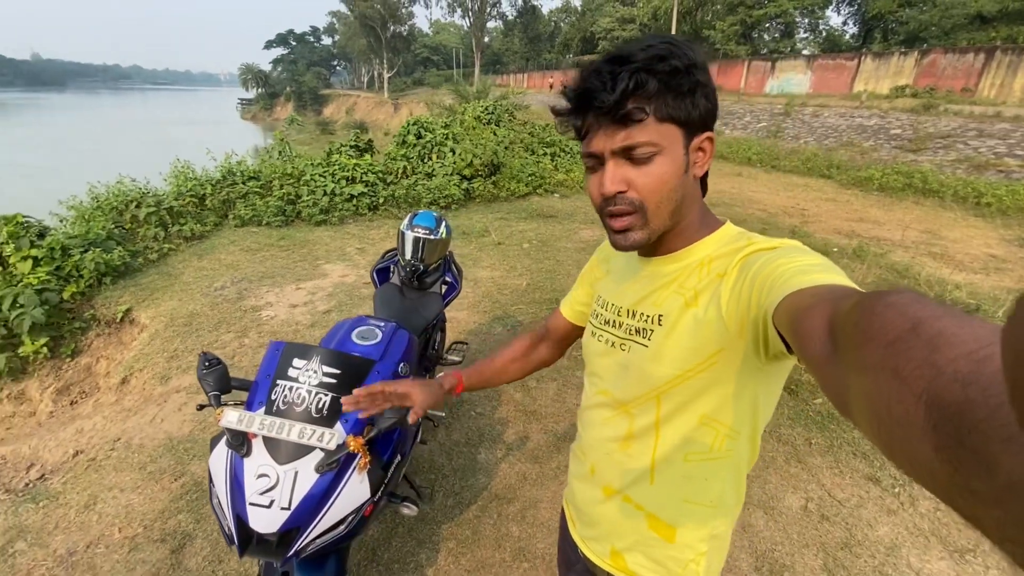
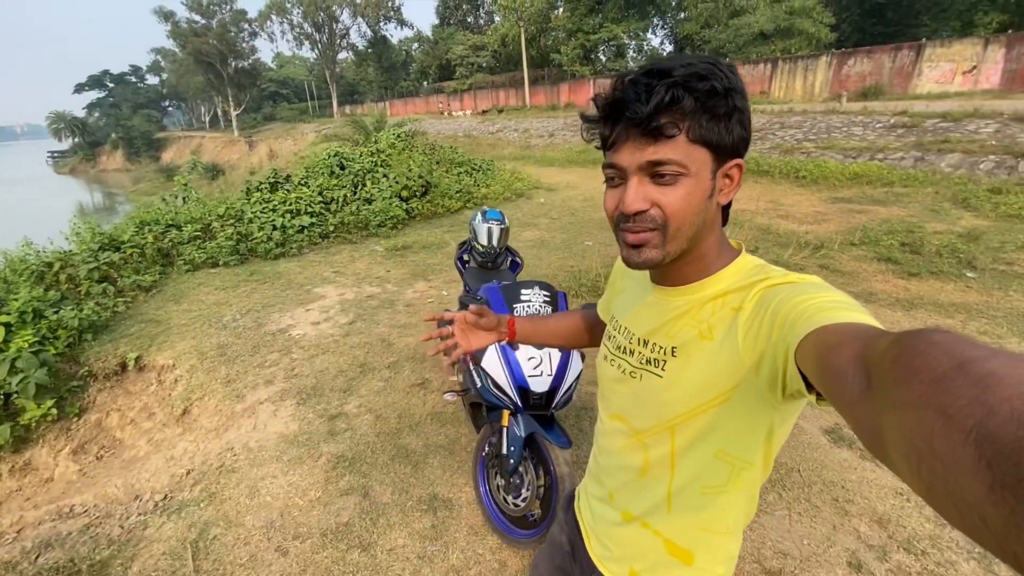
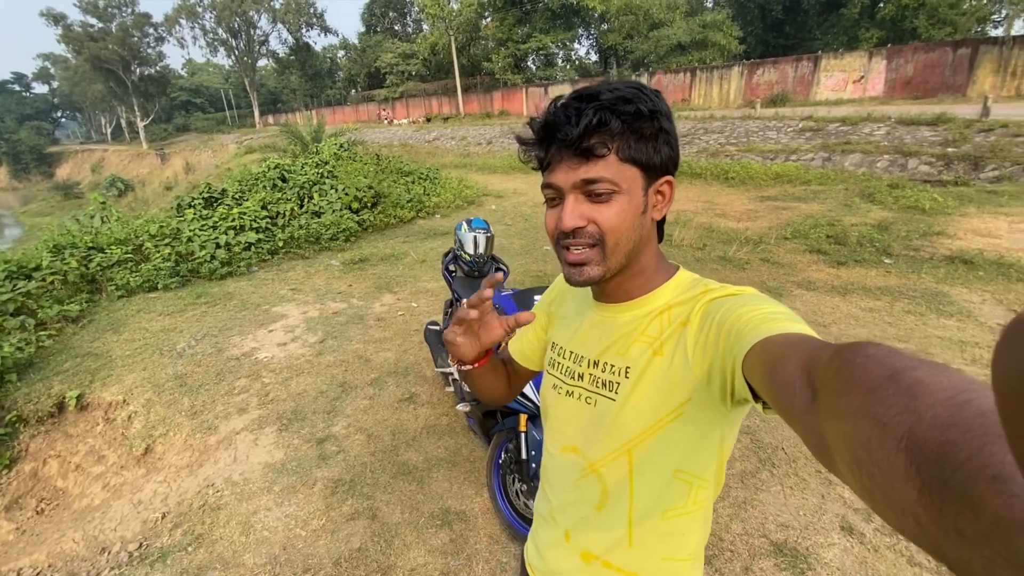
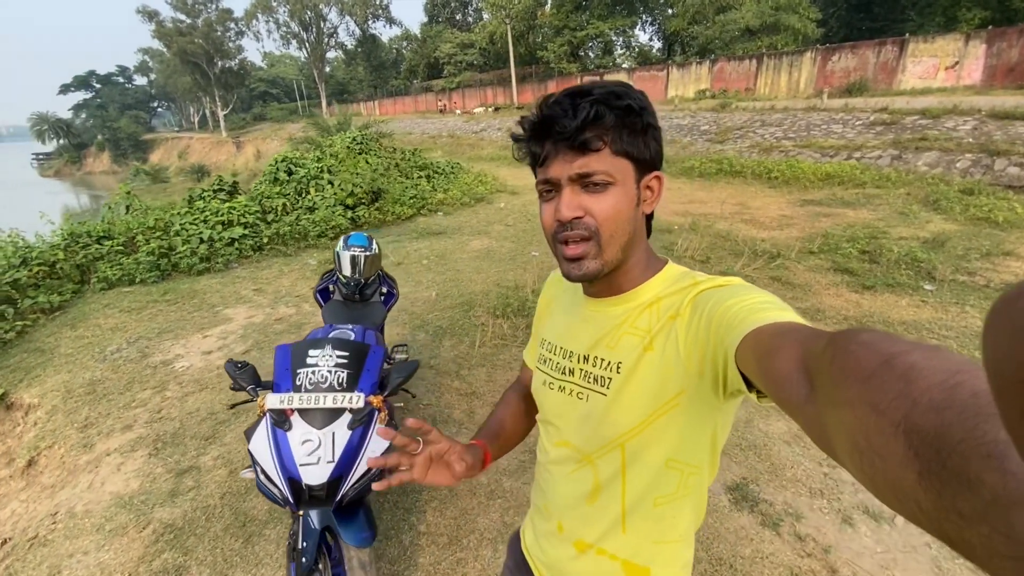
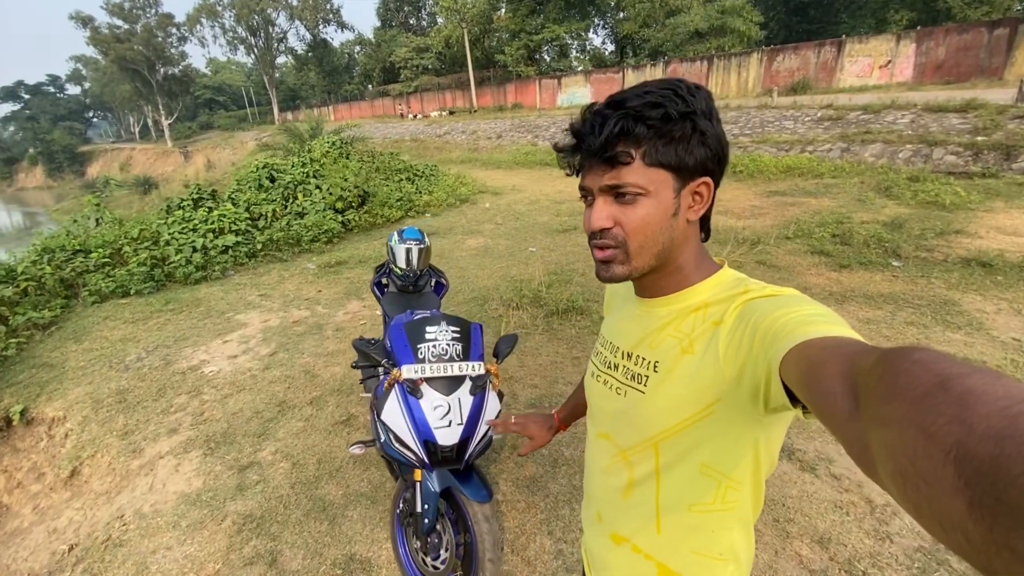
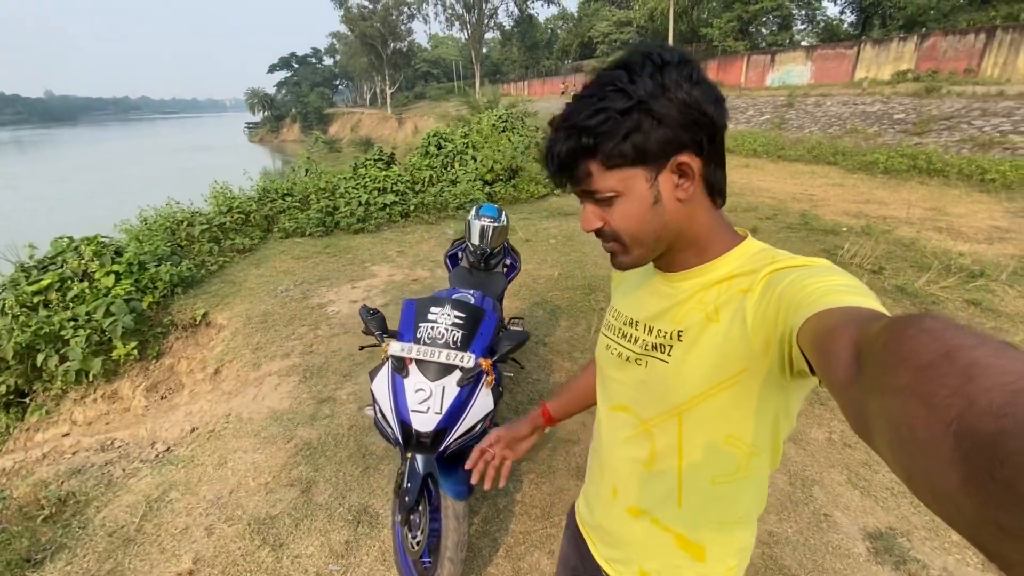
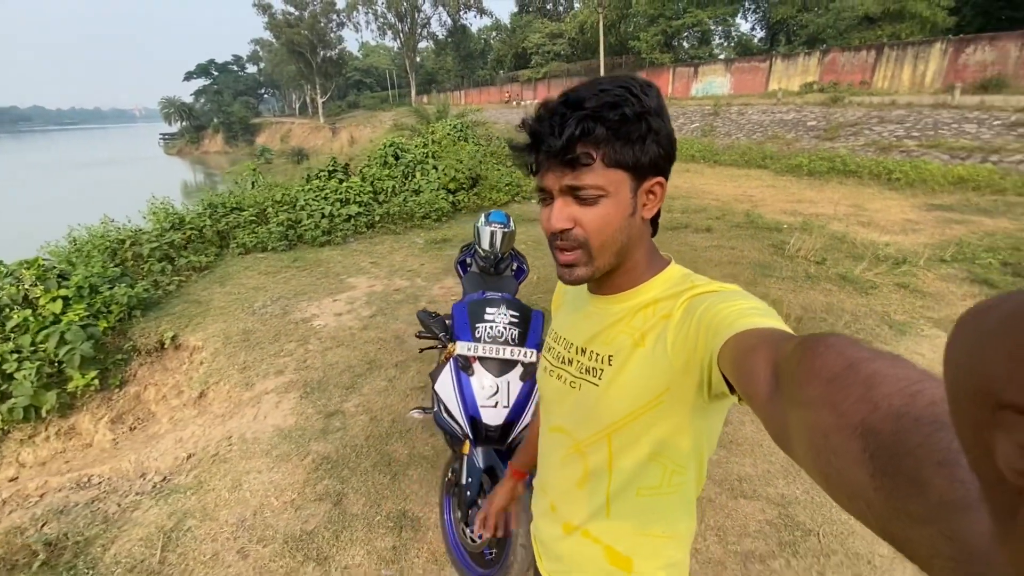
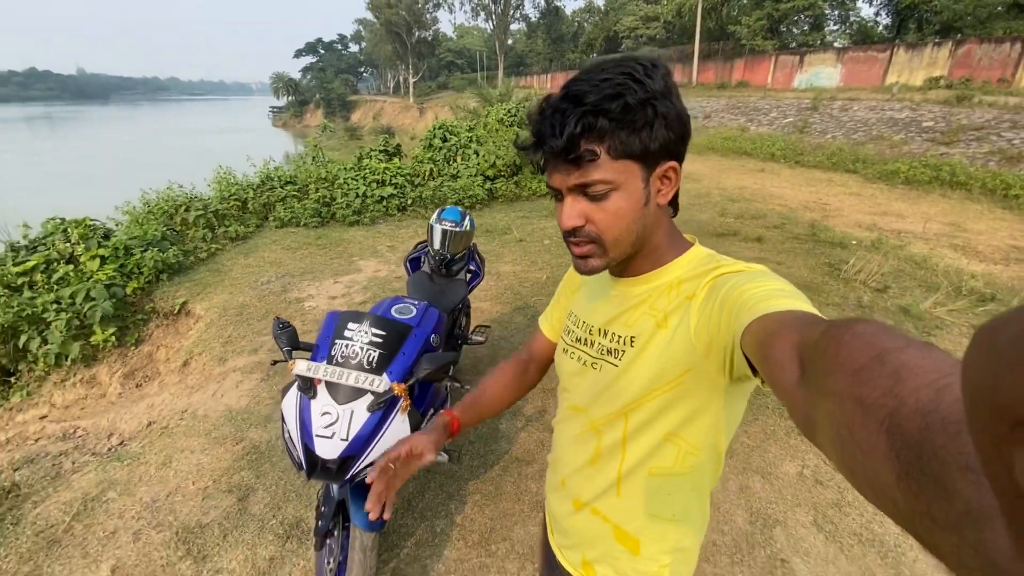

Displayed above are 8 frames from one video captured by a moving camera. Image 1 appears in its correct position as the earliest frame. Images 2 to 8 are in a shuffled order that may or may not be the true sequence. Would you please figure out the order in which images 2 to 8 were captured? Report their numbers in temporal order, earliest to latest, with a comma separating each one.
8, 6, 7, 2, 3, 5, 4
